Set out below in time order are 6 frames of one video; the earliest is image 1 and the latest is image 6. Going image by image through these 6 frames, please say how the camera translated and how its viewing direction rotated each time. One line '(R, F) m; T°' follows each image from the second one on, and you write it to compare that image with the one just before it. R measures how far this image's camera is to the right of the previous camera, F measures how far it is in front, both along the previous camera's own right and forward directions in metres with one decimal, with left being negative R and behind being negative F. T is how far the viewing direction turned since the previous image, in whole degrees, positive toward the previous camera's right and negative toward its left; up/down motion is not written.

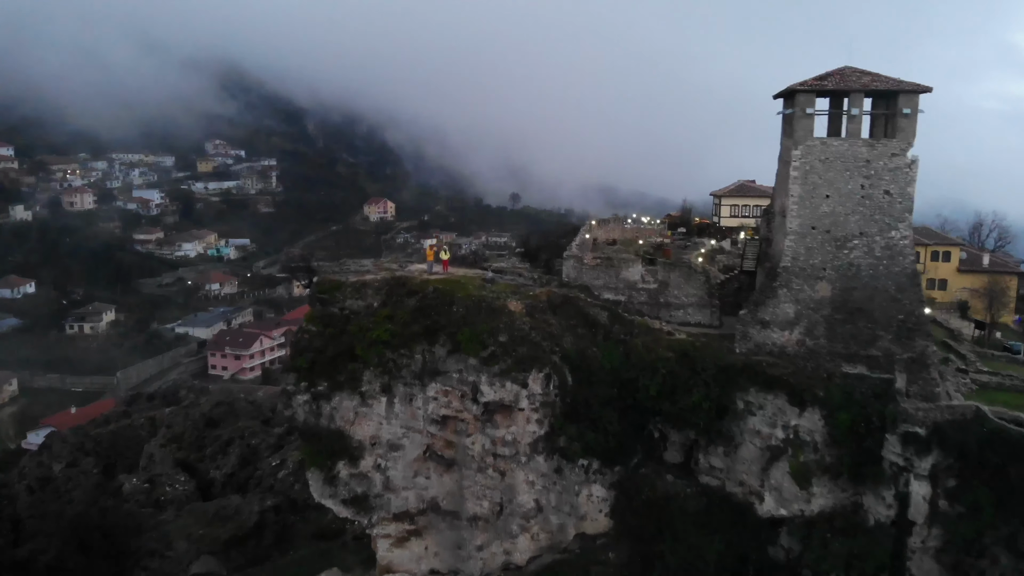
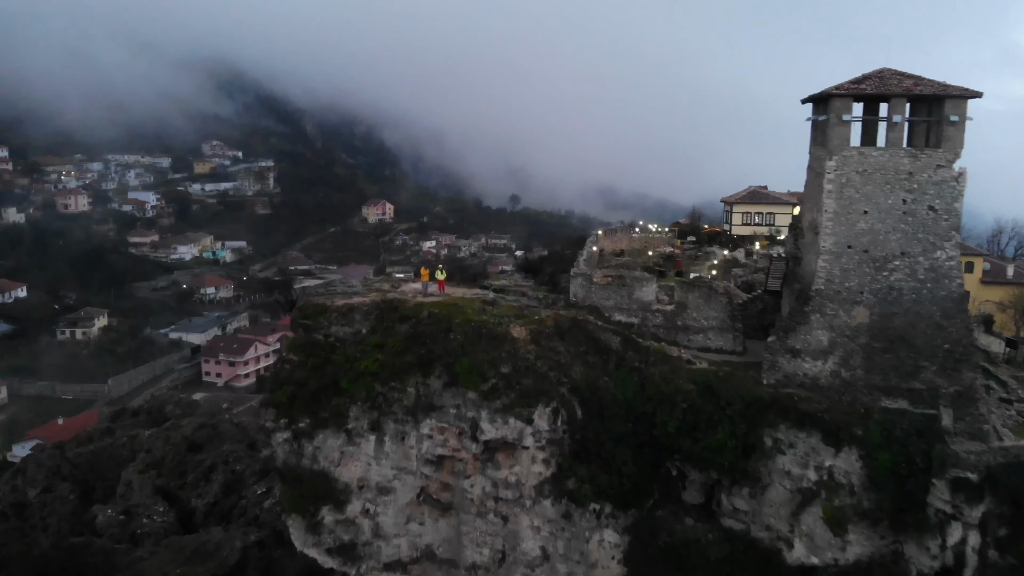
(-0.1, +1.0) m; 0°
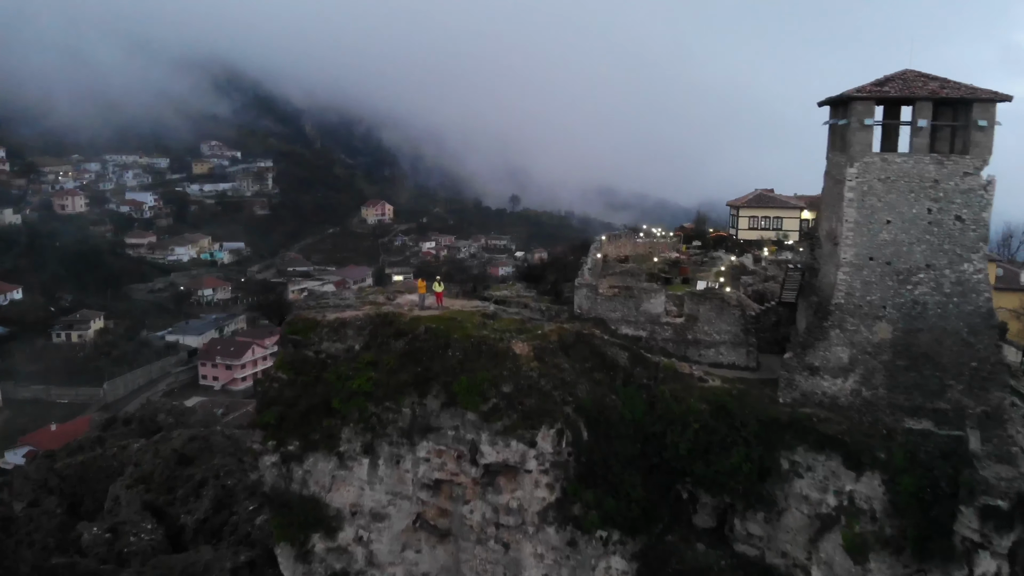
(0.0, +0.5) m; 0°
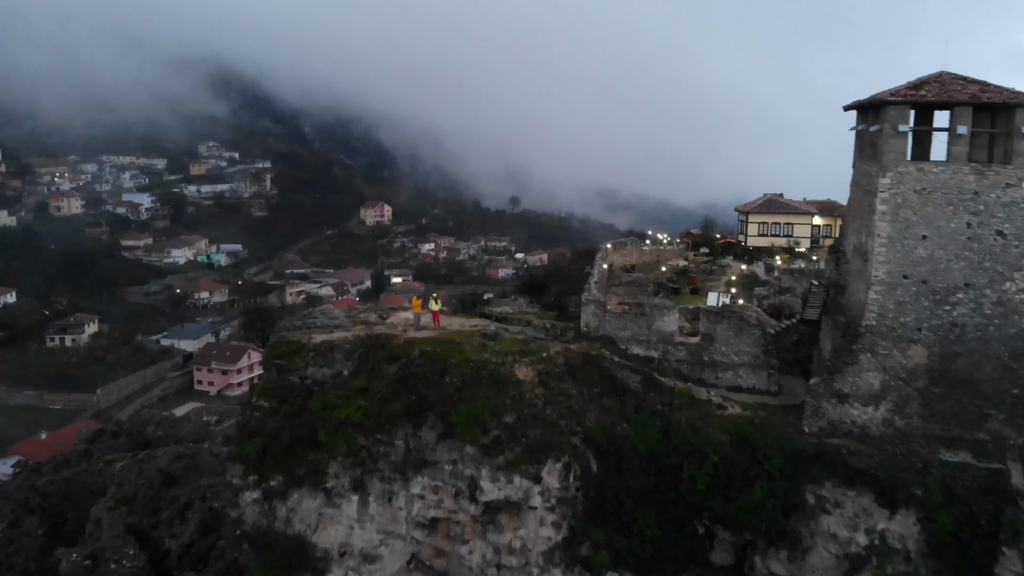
(0.0, +0.7) m; 0°
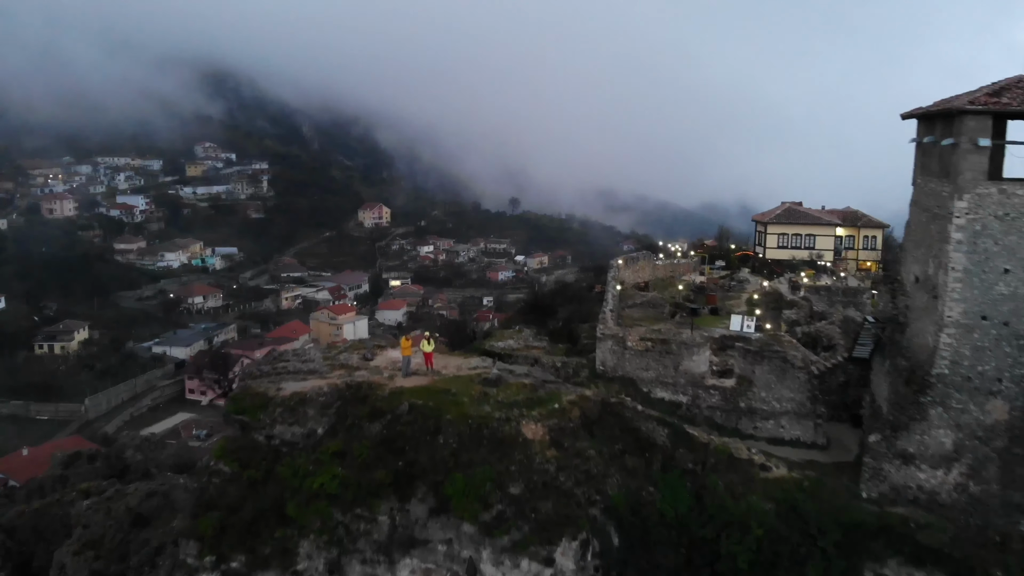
(-0.1, +1.2) m; 0°
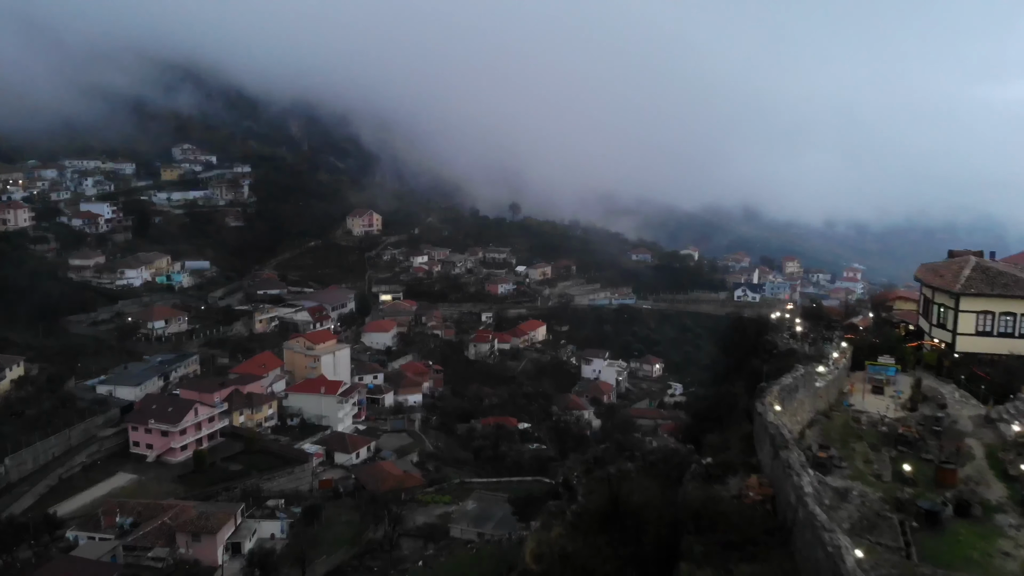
(-0.5, +6.8) m; 0°
